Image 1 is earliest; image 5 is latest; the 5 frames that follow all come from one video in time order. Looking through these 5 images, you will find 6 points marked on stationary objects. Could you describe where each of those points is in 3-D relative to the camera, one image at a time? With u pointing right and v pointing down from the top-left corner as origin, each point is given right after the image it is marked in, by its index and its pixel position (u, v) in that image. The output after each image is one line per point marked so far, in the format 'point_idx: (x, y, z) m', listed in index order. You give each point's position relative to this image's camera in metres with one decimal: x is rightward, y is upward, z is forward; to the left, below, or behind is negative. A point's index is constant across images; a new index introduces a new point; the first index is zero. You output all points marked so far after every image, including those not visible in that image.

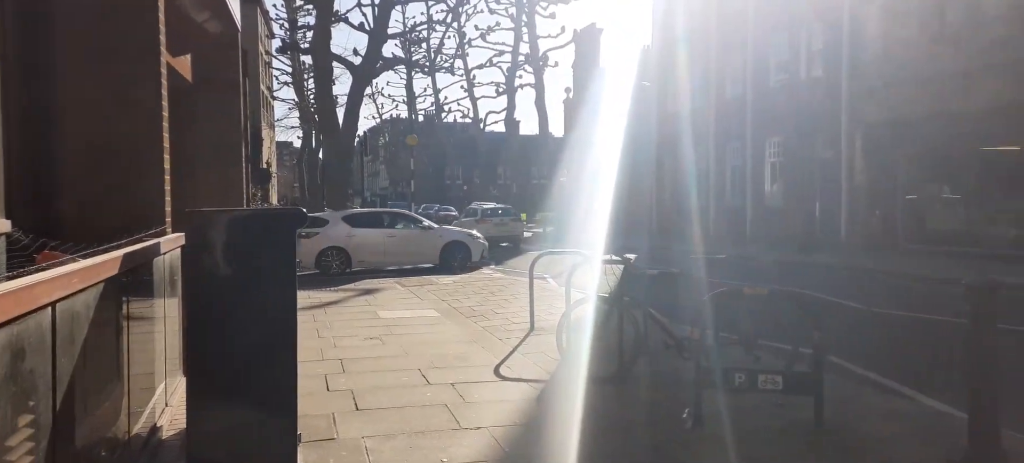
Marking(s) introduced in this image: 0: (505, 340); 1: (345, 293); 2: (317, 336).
0: (-0.1, -1.2, +8.1) m
1: (-2.9, -1.1, +12.8) m
2: (-2.3, -1.2, +8.6) m
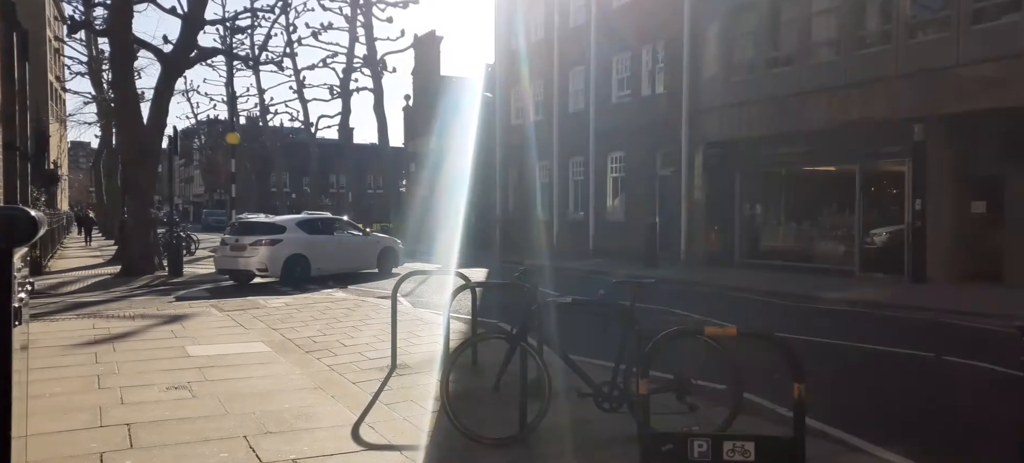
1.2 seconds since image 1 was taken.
0: (-1.3, -1.3, +6.5) m
1: (-5.2, -1.3, +10.4) m
2: (-3.6, -1.3, +6.4) m
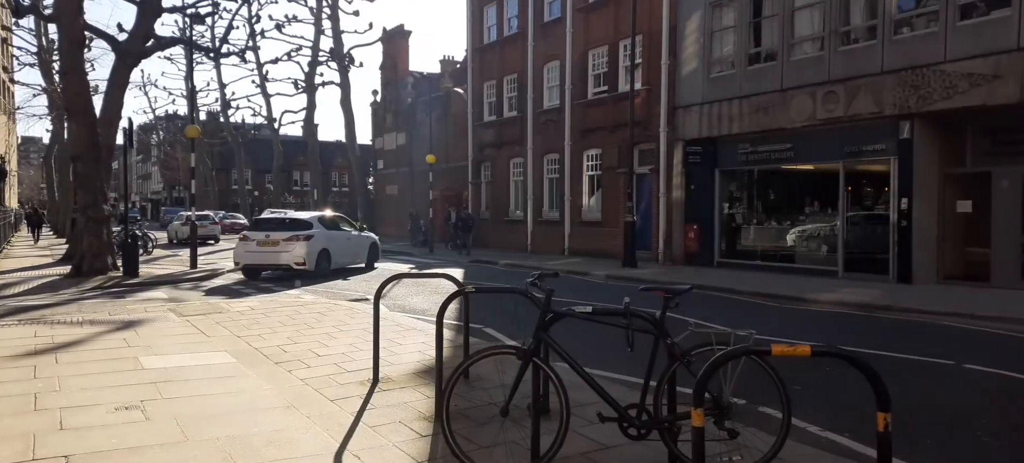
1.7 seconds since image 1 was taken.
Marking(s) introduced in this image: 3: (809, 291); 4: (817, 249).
0: (-1.4, -1.3, +5.7) m
1: (-5.4, -1.2, +9.5) m
2: (-3.6, -1.3, +5.6) m
3: (+6.1, -1.2, +15.1) m
4: (+7.2, -0.4, +17.3) m
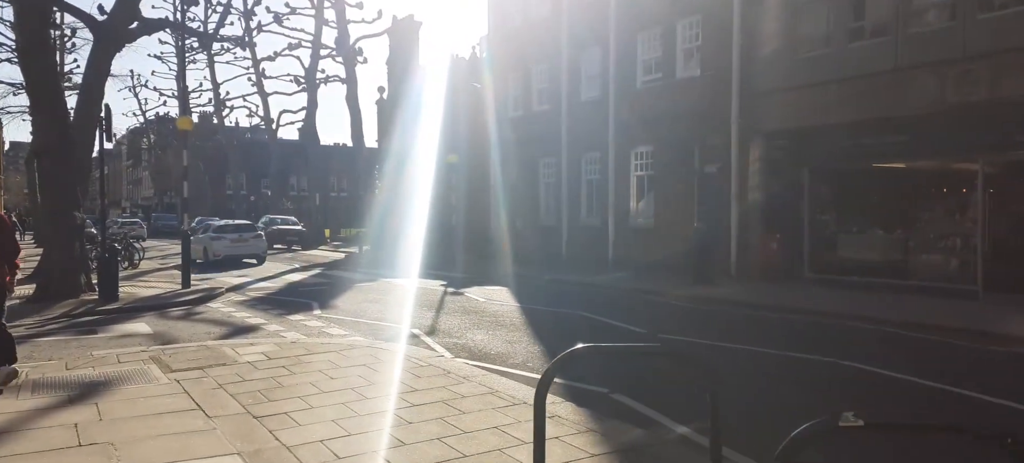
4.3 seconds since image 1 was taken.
0: (-0.1, -1.5, +2.7) m
1: (-4.1, -1.4, +6.4) m
2: (-2.3, -1.5, +2.5) m
3: (+7.3, -1.4, +12.1) m
4: (+8.4, -0.6, +14.3) m
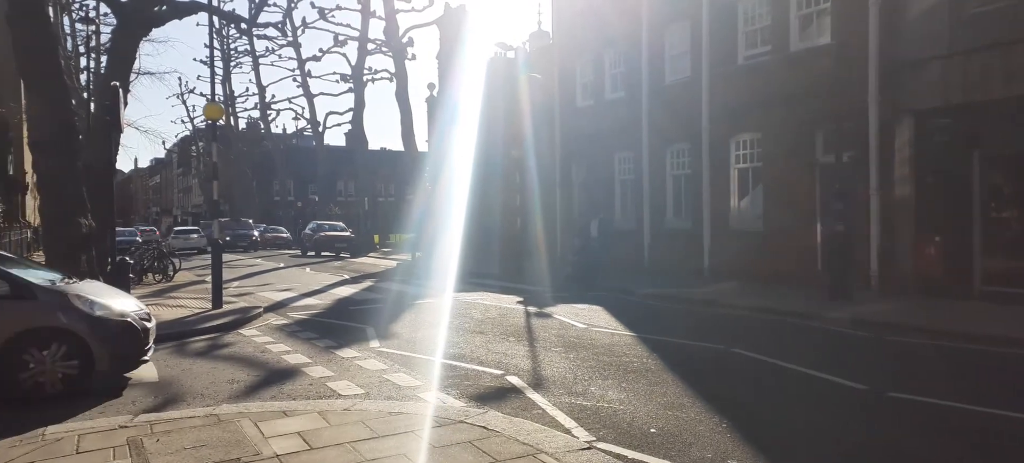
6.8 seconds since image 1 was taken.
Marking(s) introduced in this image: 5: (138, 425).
0: (+0.8, -1.5, -0.3) m
1: (-3.0, -1.5, +3.6) m
2: (-1.4, -1.5, -0.4) m
3: (+8.7, -1.4, +8.6) m
4: (+9.9, -0.6, +10.8) m
5: (-2.9, -1.5, +5.6) m
